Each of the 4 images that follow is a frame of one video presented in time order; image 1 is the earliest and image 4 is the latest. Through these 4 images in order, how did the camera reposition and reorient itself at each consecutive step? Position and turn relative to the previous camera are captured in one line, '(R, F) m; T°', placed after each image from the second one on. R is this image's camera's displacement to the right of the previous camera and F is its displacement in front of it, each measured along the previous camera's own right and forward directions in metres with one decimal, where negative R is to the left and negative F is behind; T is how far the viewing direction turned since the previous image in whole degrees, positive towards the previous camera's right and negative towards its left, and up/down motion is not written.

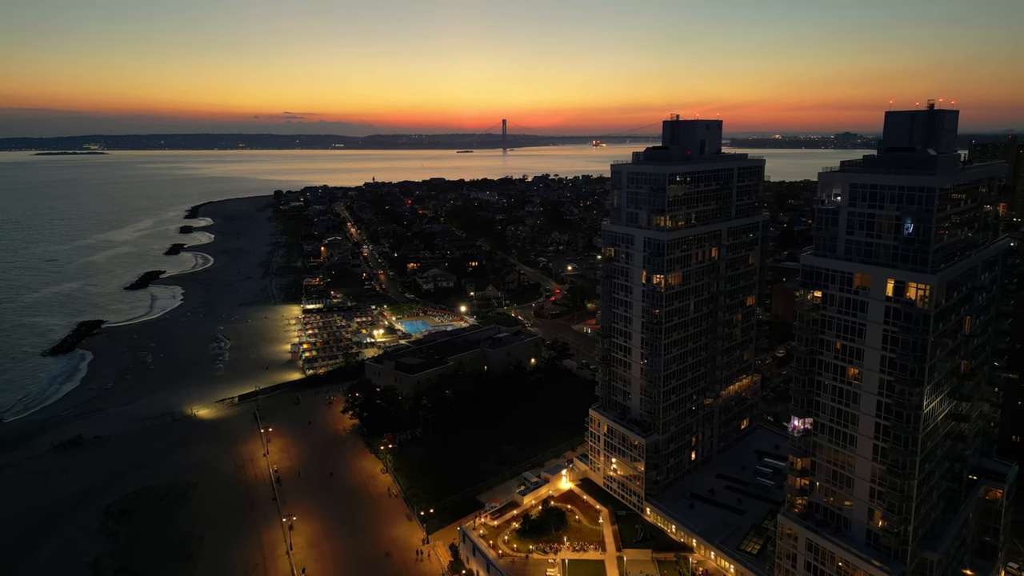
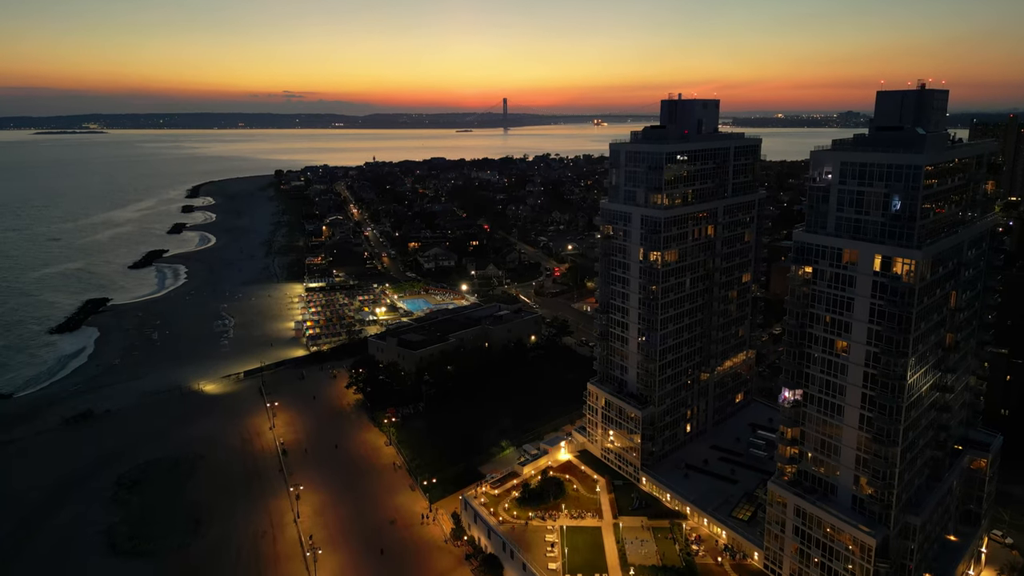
(0.0, -1.2) m; 0°
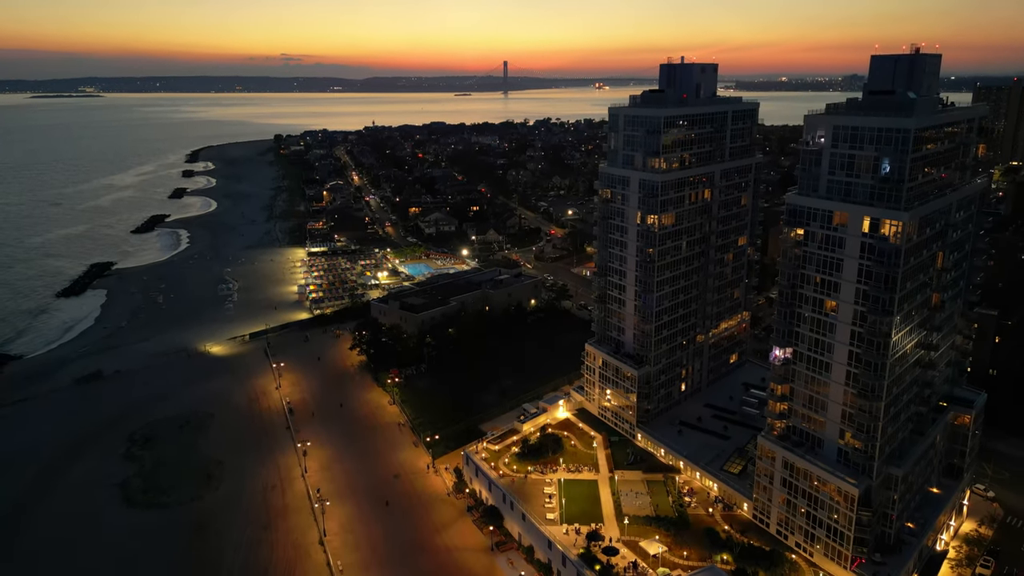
(0.0, -1.2) m; 0°
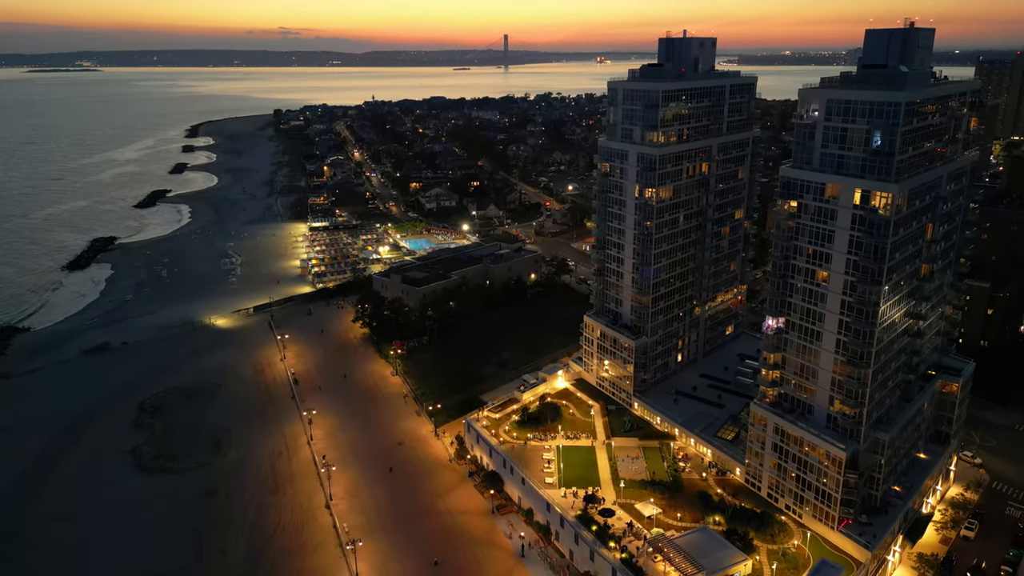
(0.0, -1.1) m; 0°
